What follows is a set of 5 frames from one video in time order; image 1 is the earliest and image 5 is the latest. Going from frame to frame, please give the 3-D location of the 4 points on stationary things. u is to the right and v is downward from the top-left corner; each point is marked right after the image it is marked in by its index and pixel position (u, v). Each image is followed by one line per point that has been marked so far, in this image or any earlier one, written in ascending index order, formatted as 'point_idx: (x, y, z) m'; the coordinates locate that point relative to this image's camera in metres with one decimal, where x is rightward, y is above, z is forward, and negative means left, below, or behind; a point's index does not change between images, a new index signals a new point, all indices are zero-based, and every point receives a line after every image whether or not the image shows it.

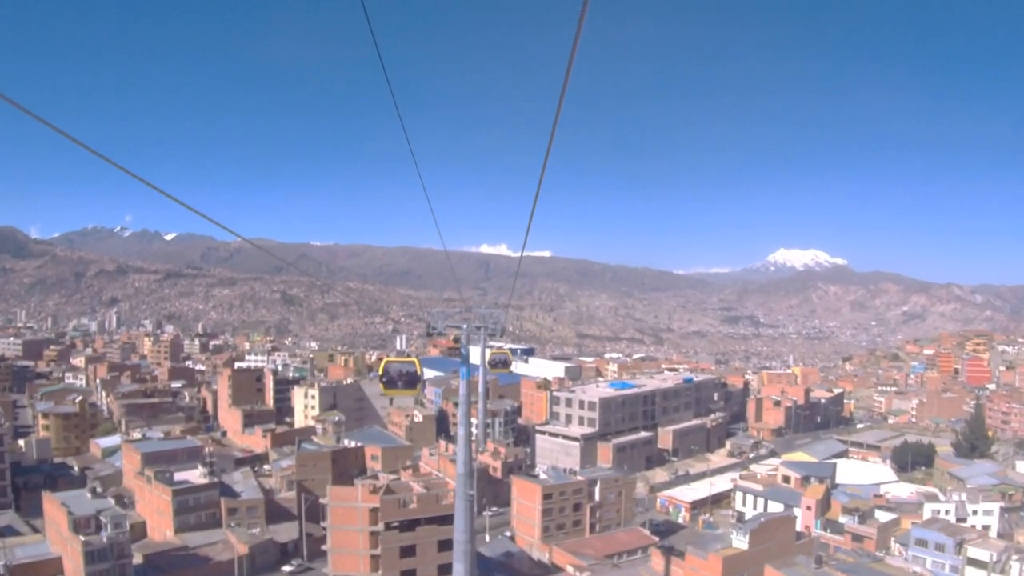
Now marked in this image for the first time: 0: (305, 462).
0: (-3.4, -2.9, +11.5) m
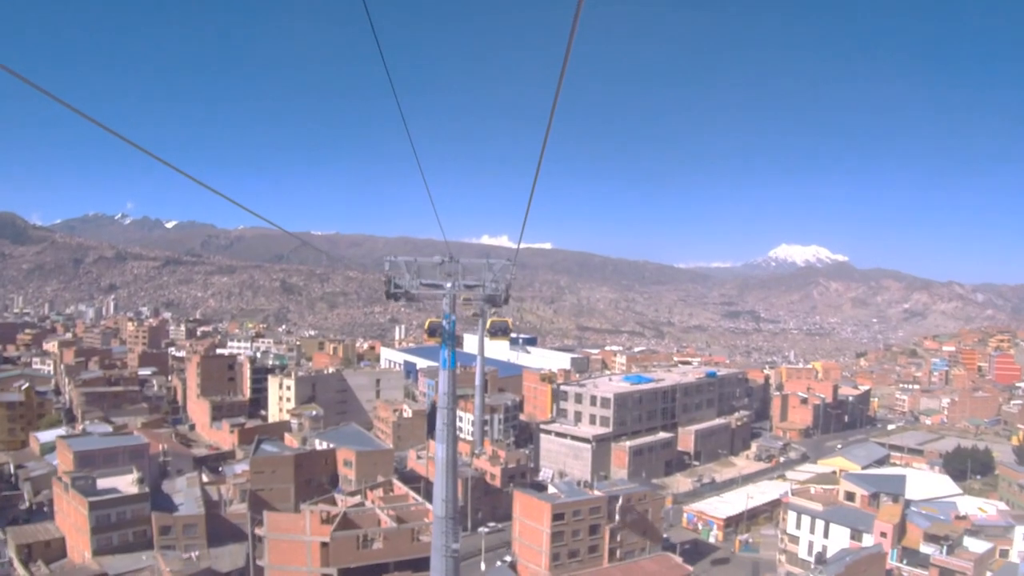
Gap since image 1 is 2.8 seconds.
0: (-3.4, -2.5, +9.4) m
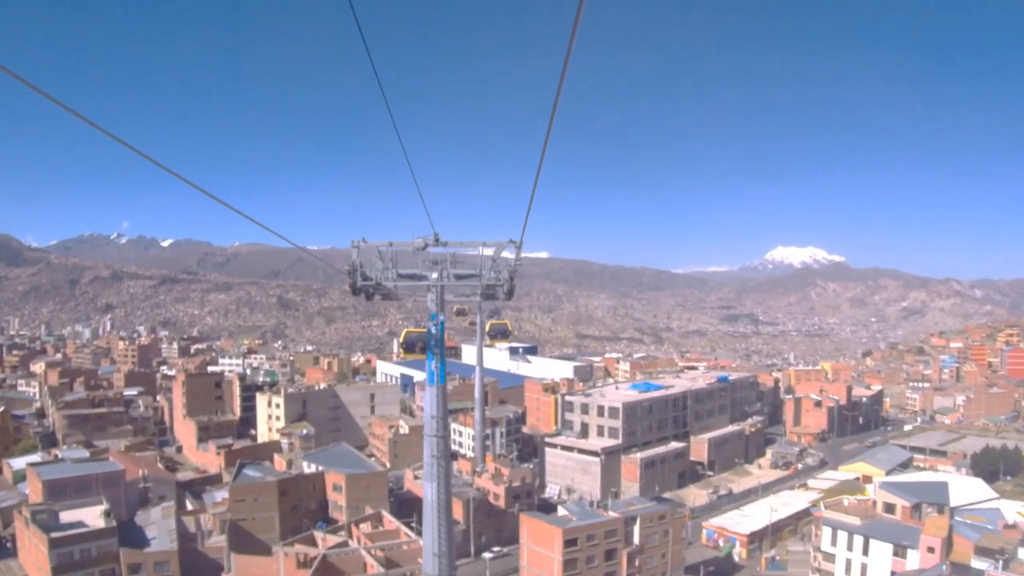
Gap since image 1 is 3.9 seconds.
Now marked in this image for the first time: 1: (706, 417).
0: (-3.3, -2.6, +8.6) m
1: (+4.5, -3.0, +16.1) m
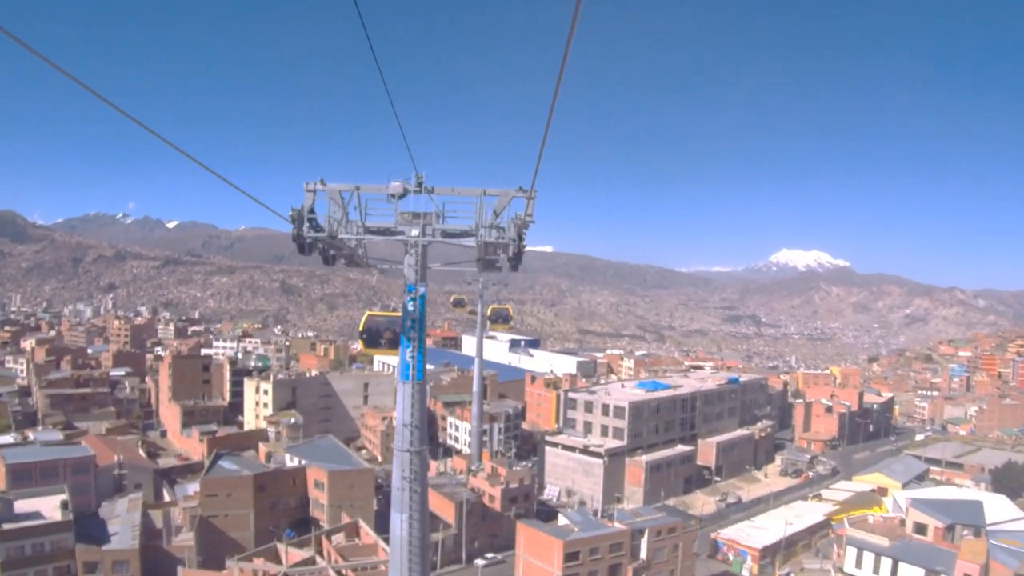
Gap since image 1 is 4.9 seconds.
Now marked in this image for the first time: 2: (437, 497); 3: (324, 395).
0: (-3.4, -2.3, +7.9) m
1: (+4.5, -2.9, +15.4) m
2: (-1.0, -2.8, +9.1) m
3: (-4.2, -2.4, +15.4) m
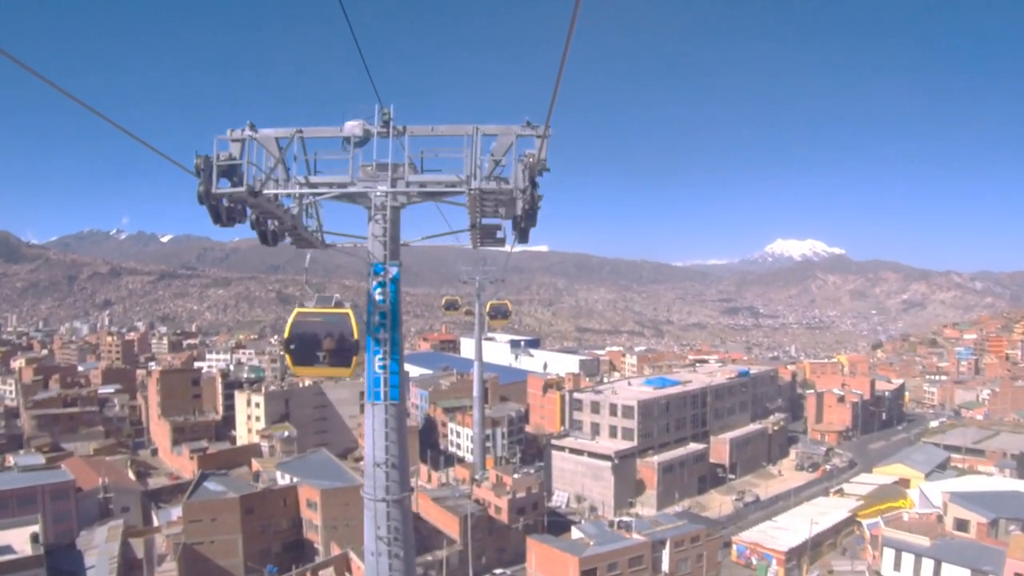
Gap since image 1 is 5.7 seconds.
0: (-3.3, -2.4, +7.3) m
1: (+4.6, -2.7, +14.8) m
2: (-0.9, -2.8, +8.5) m
3: (-4.1, -2.5, +14.8) m
